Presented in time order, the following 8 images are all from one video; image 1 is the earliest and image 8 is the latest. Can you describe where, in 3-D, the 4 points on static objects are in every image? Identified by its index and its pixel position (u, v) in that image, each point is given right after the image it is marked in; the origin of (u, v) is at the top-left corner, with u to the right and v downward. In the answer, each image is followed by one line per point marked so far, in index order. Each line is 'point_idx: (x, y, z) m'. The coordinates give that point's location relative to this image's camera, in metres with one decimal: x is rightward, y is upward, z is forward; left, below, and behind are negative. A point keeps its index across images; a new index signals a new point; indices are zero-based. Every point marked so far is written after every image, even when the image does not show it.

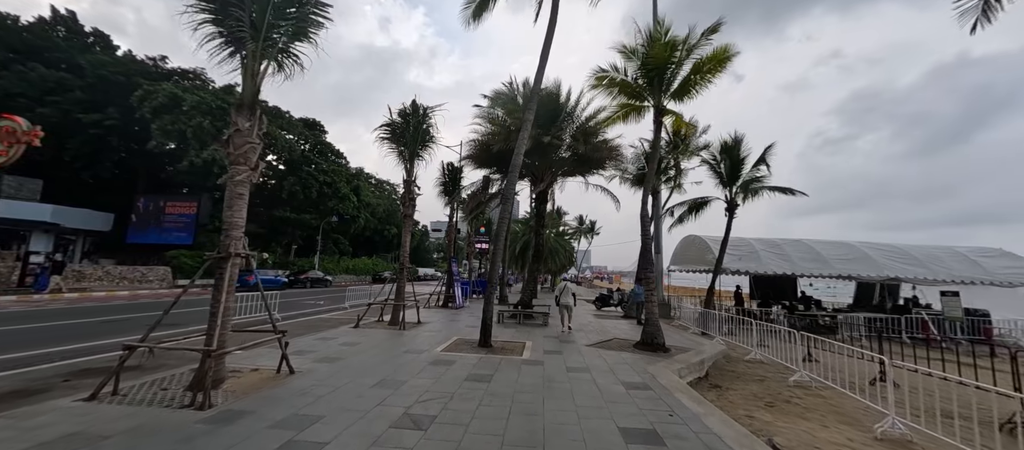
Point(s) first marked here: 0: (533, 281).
0: (+0.9, -2.3, +15.7) m
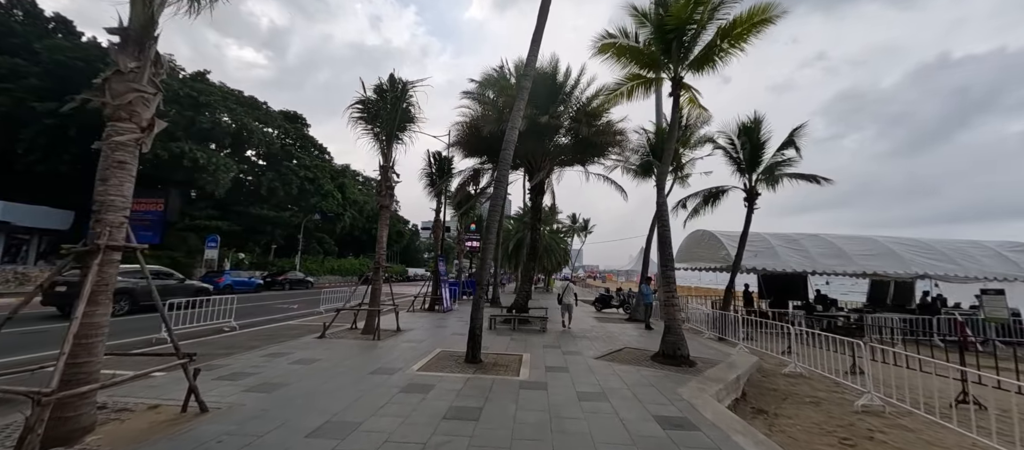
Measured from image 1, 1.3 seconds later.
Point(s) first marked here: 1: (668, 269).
0: (+0.6, -2.1, +14.0) m
1: (+3.4, -0.9, +8.2) m
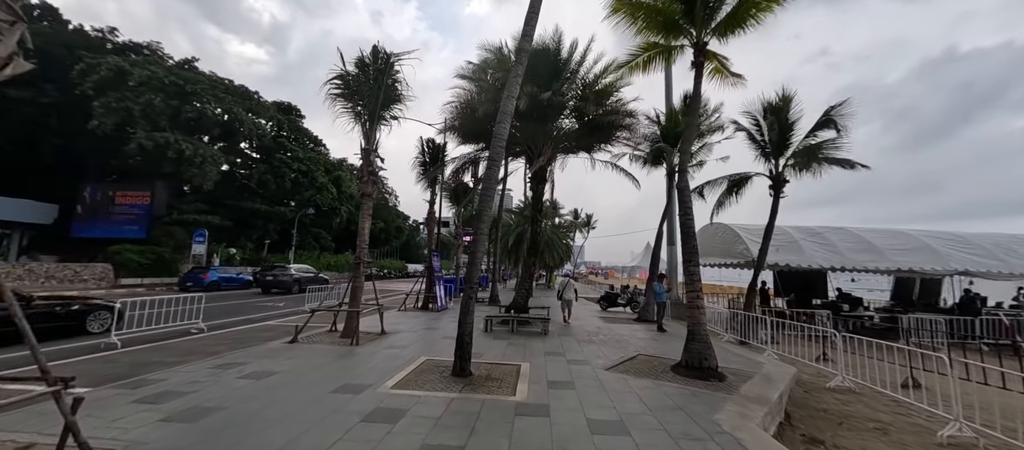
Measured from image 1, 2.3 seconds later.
0: (+0.6, -1.8, +12.8) m
1: (+3.3, -0.7, +7.0) m
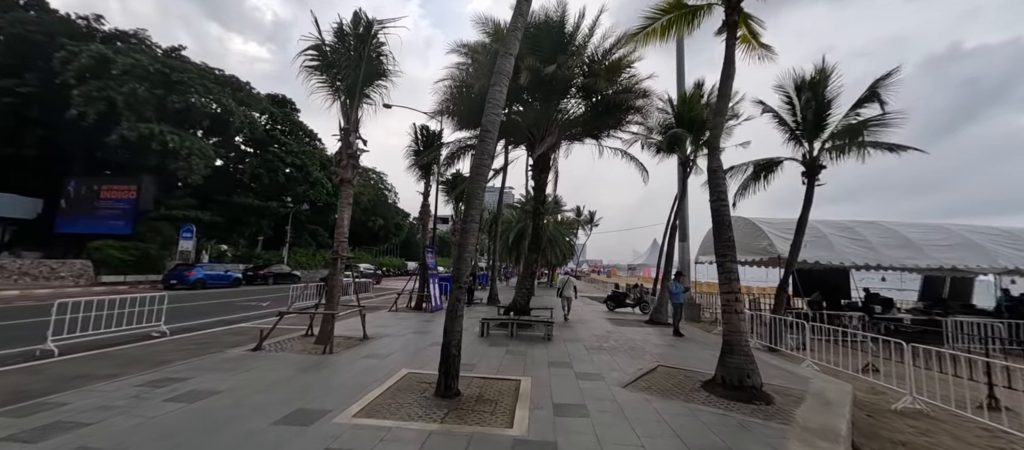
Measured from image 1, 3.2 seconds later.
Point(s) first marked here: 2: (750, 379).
0: (+0.6, -1.6, +11.6) m
1: (+3.3, -0.5, +5.8) m
2: (+3.3, -2.1, +5.3) m
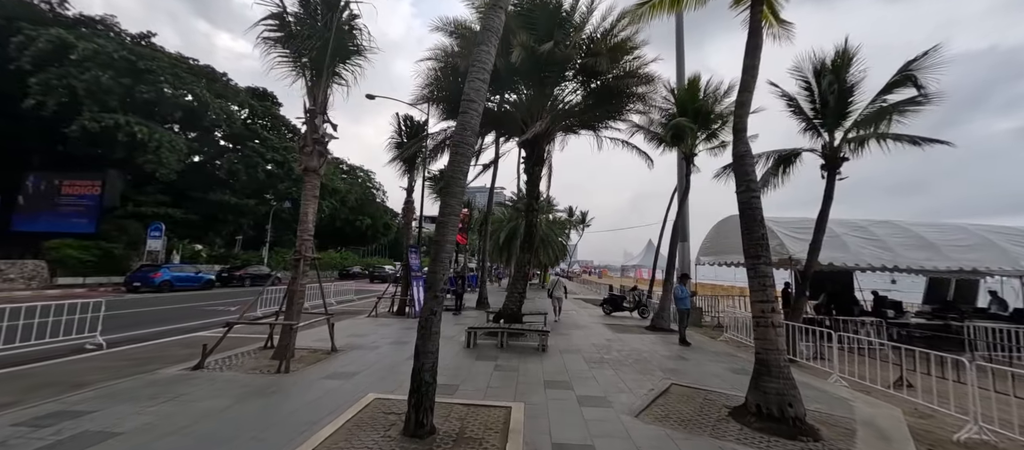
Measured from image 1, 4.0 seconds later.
0: (+0.3, -1.5, +10.6) m
1: (+3.1, -0.5, +4.8) m
2: (+3.2, -2.1, +4.3) m
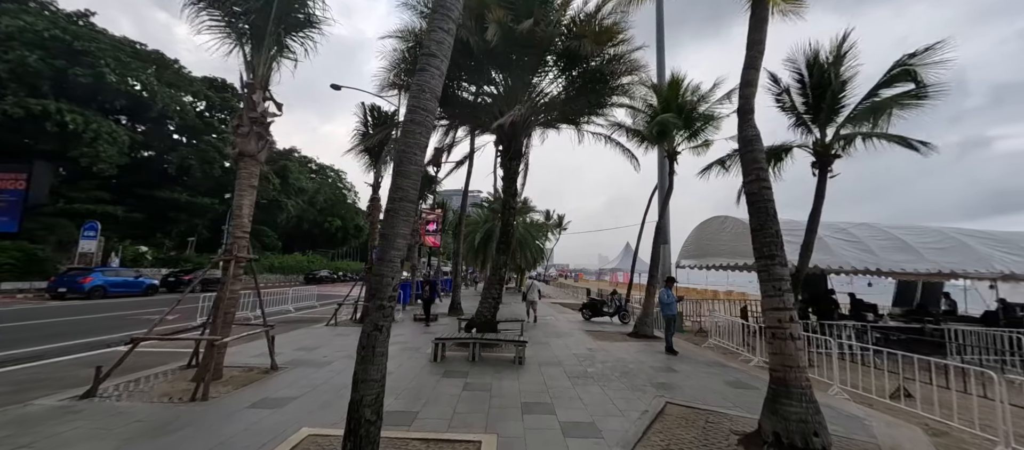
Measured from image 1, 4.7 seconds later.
0: (-0.3, -1.5, +9.7) m
1: (+2.8, -0.4, +4.1) m
2: (+2.9, -2.0, +3.6) m
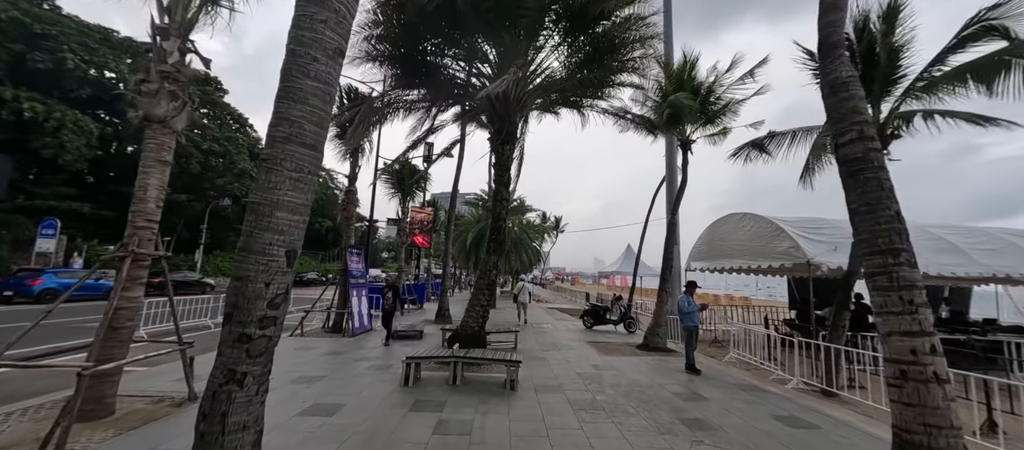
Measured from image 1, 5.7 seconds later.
0: (-0.5, -1.4, +8.2) m
1: (+2.7, -0.3, +2.7) m
2: (+2.8, -1.8, +2.2) m
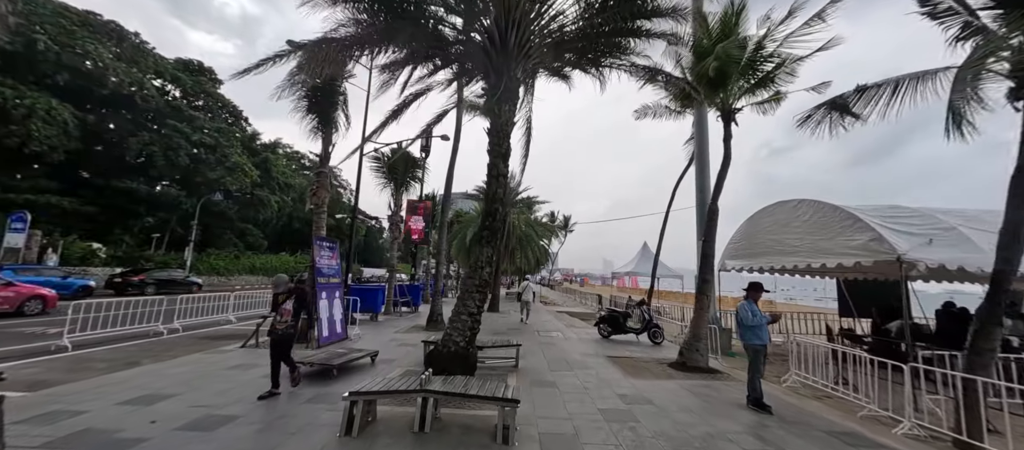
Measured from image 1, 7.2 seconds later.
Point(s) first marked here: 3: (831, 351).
0: (-0.5, -1.1, +6.3) m
1: (+2.6, 0.0, +0.7) m
2: (+2.6, -1.5, +0.2) m
3: (+6.2, -2.4, +7.2) m
